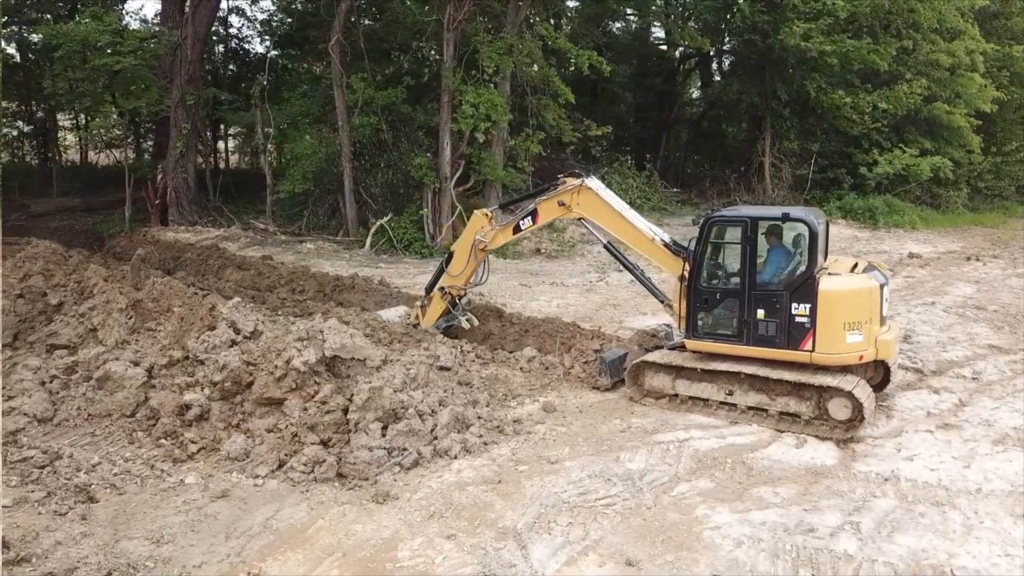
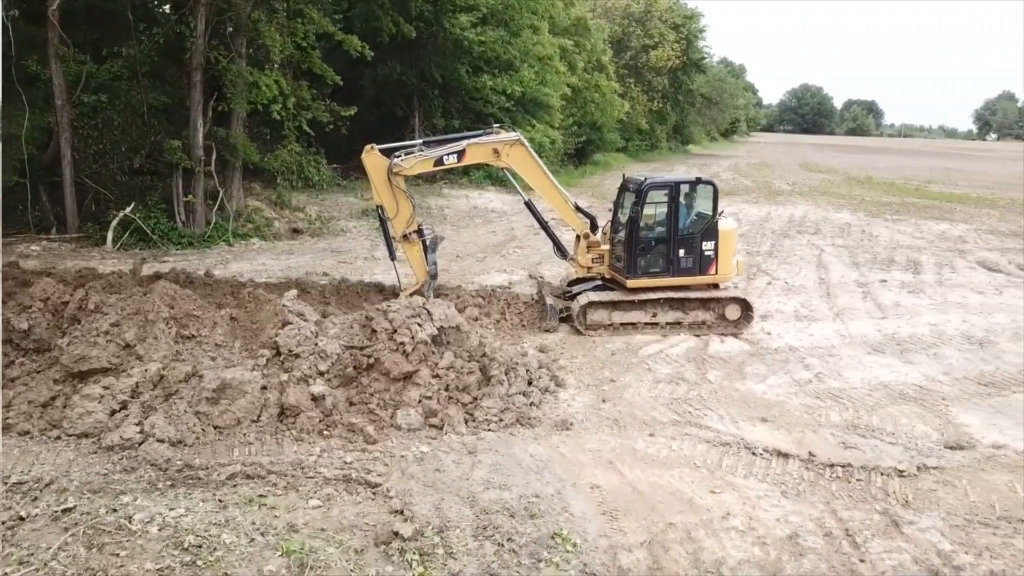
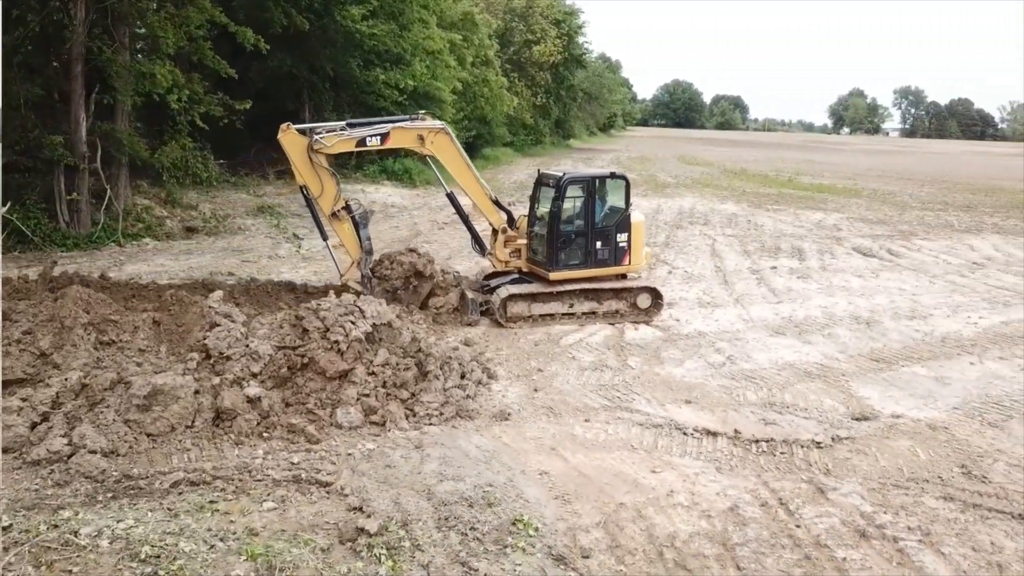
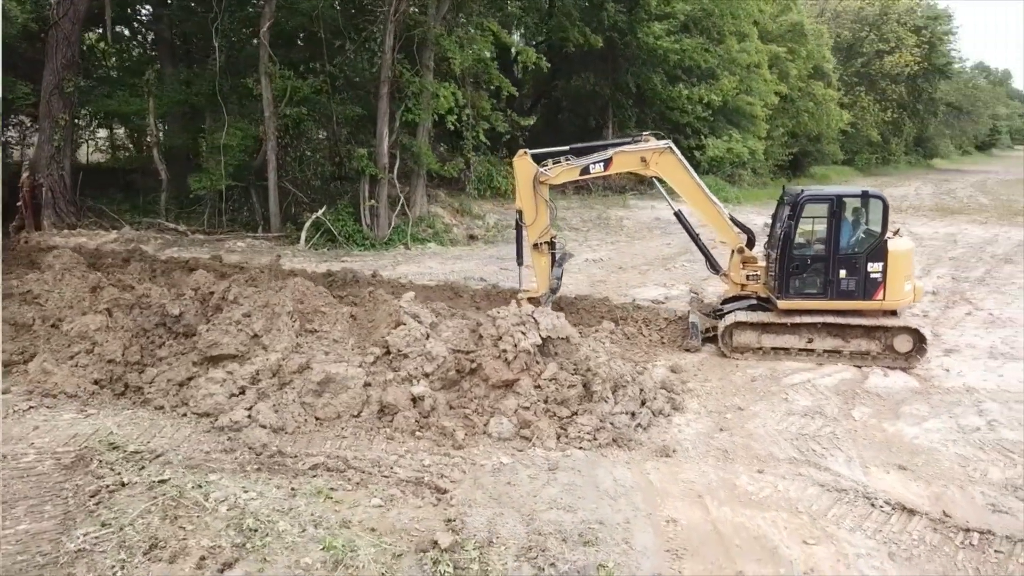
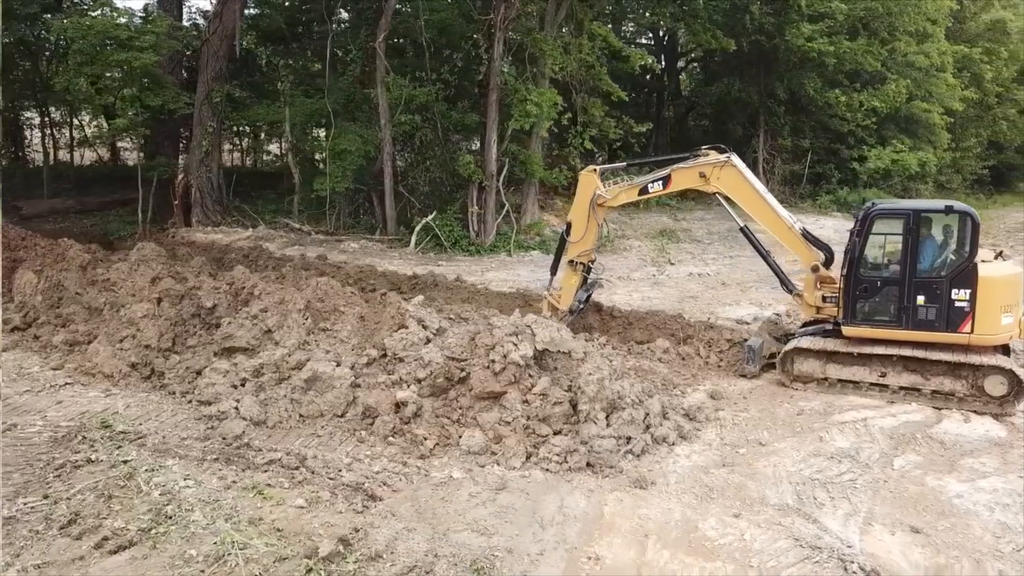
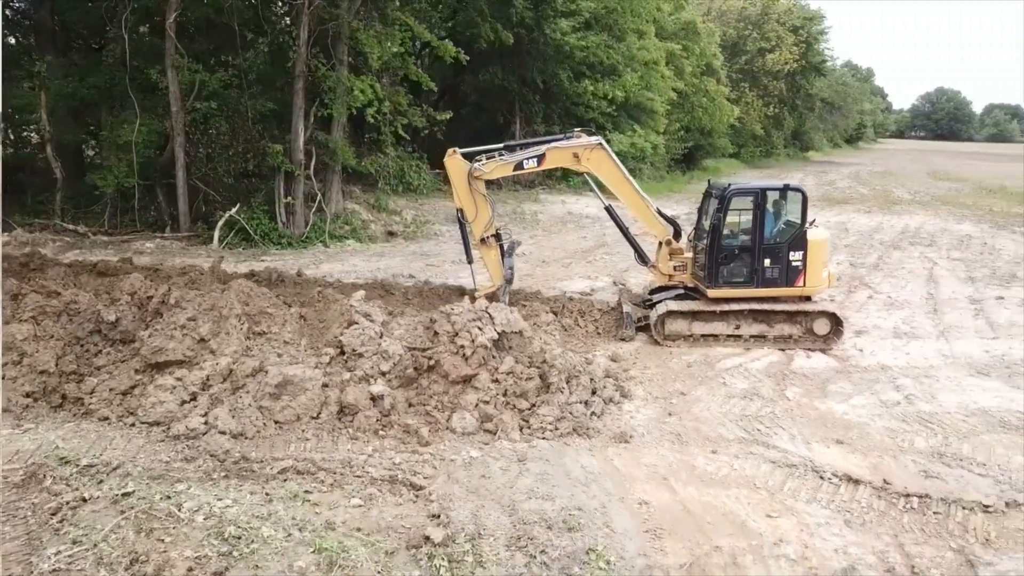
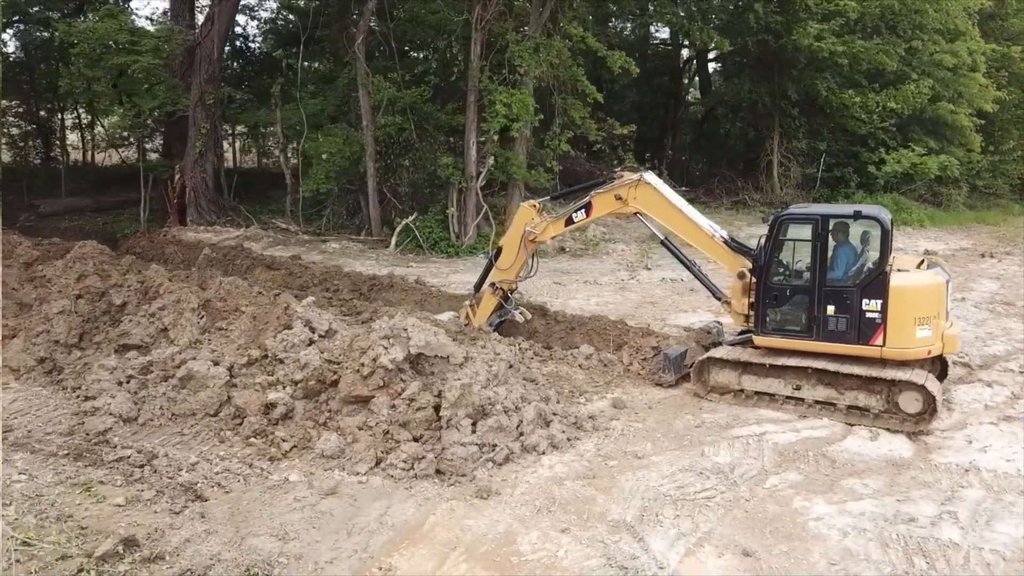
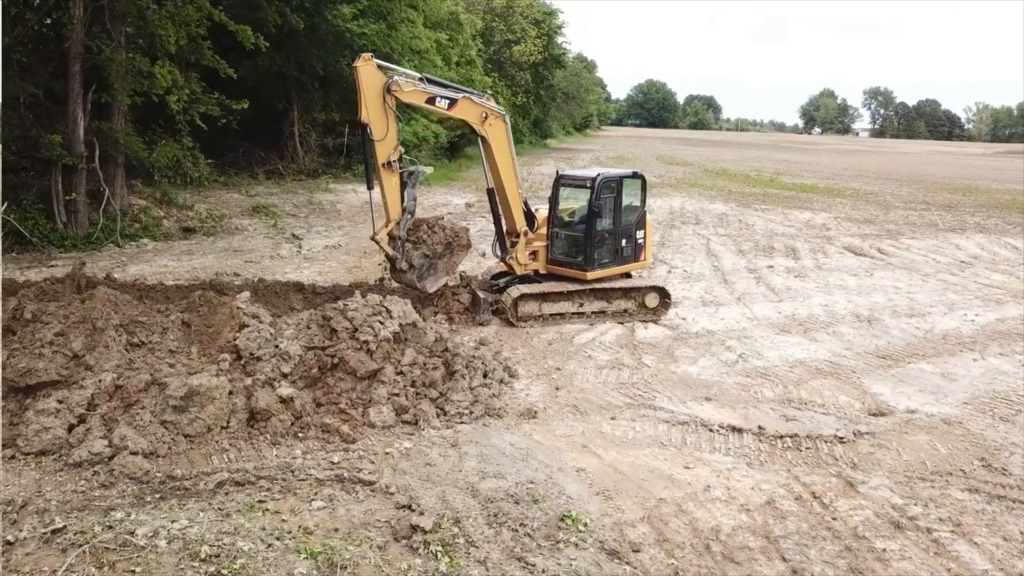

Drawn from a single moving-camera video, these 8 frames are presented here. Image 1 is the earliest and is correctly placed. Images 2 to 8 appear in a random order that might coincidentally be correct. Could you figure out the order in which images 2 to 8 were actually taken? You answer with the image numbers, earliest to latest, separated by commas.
7, 5, 4, 6, 2, 3, 8
